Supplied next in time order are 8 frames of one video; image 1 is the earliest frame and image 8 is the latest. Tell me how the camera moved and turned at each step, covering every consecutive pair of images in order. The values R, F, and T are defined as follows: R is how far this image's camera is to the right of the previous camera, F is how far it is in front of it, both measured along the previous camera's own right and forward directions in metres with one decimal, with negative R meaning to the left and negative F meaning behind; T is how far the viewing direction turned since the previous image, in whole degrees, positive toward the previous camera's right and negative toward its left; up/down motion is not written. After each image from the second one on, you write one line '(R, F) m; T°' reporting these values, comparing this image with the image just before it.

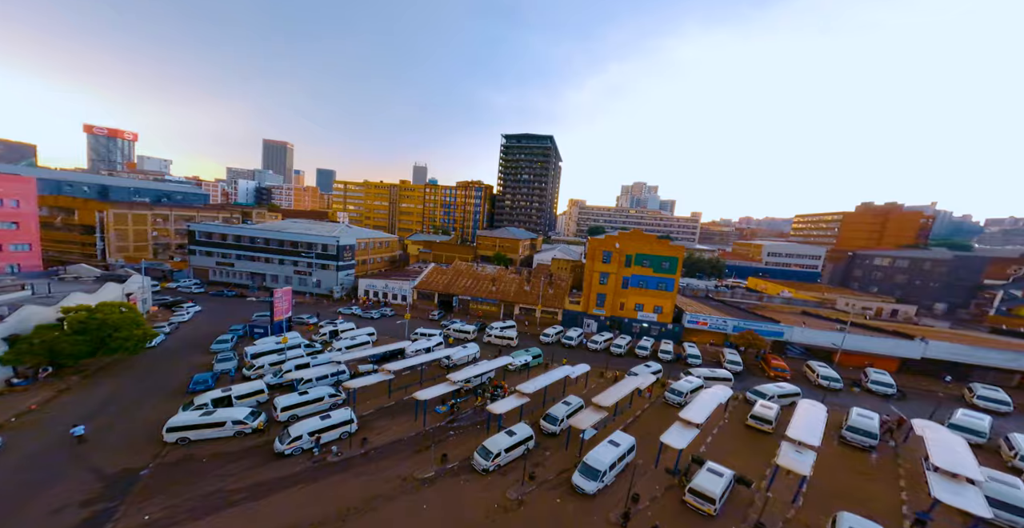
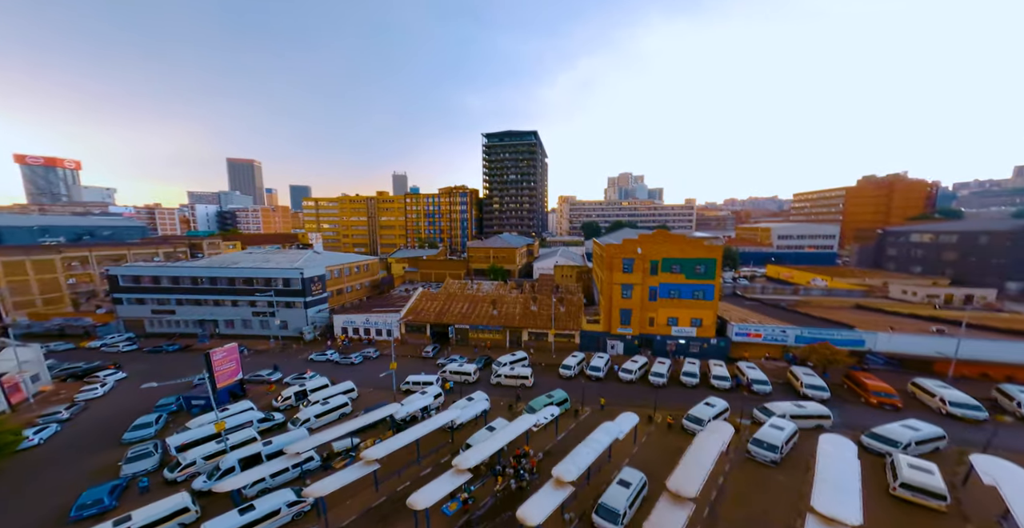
(-1.2, +7.0) m; +2°
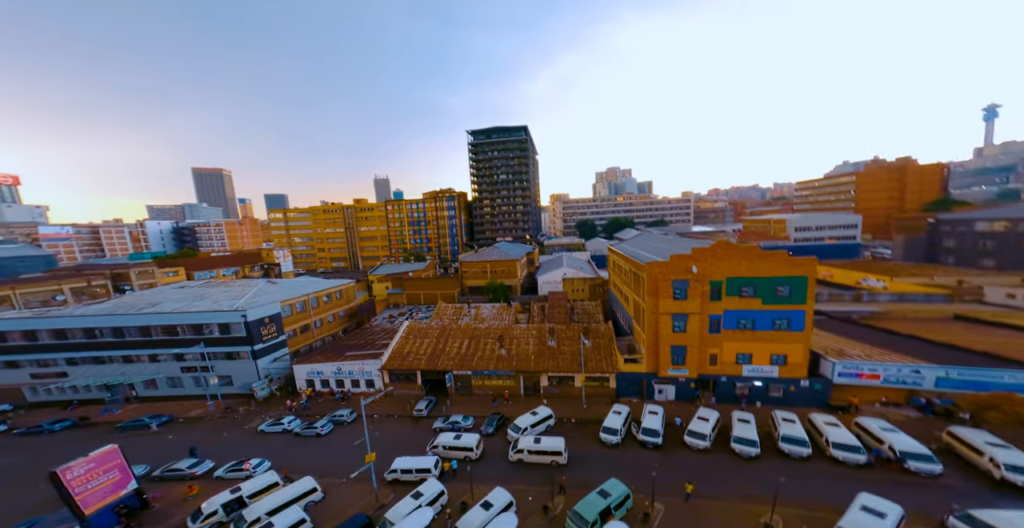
(-1.8, +8.6) m; +2°
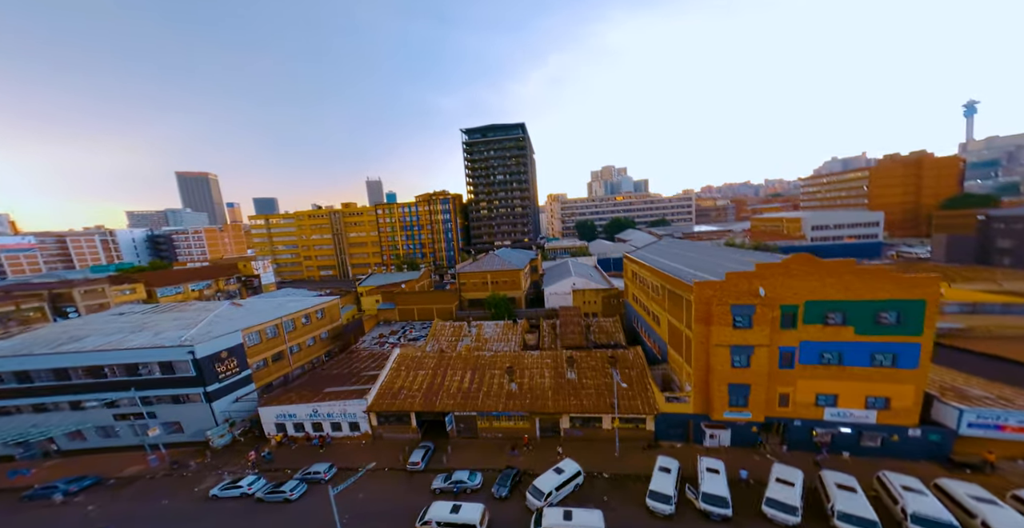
(-1.2, +5.4) m; +1°
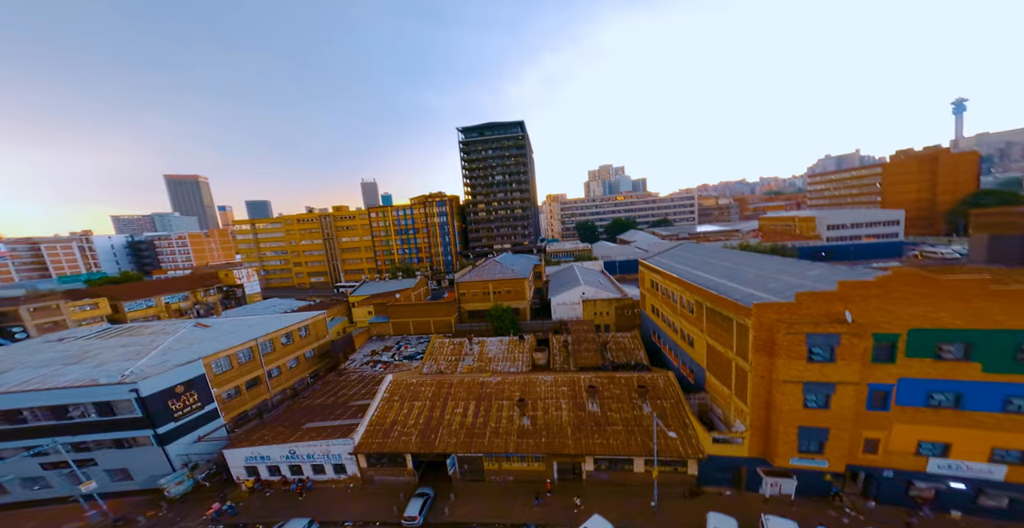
(-0.9, +4.0) m; +1°
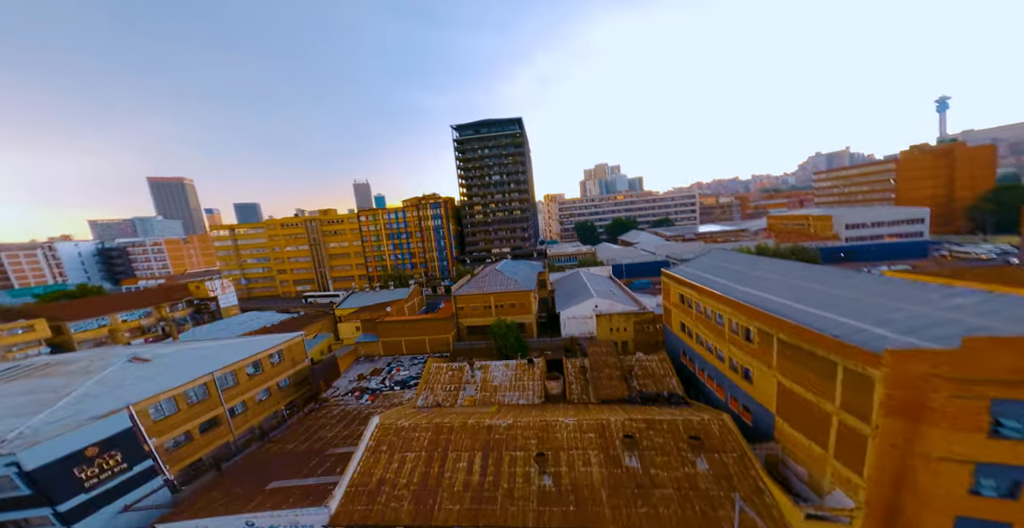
(-1.1, +4.9) m; +1°
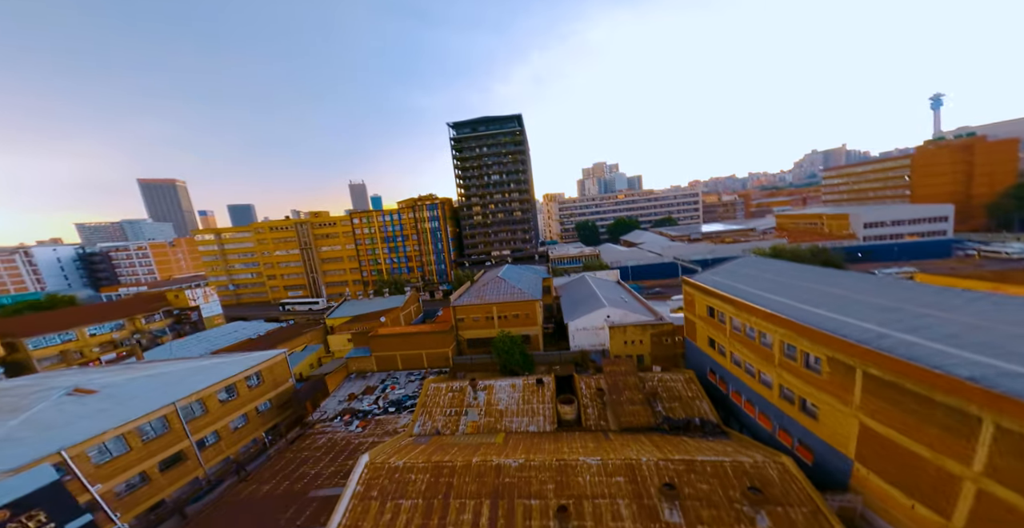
(-0.7, +3.3) m; 0°
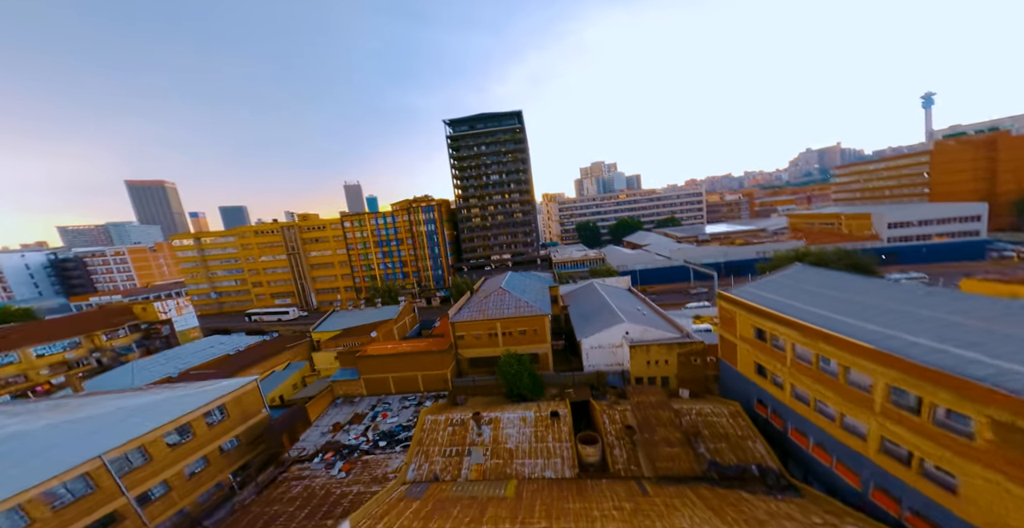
(-0.9, +4.2) m; +1°
